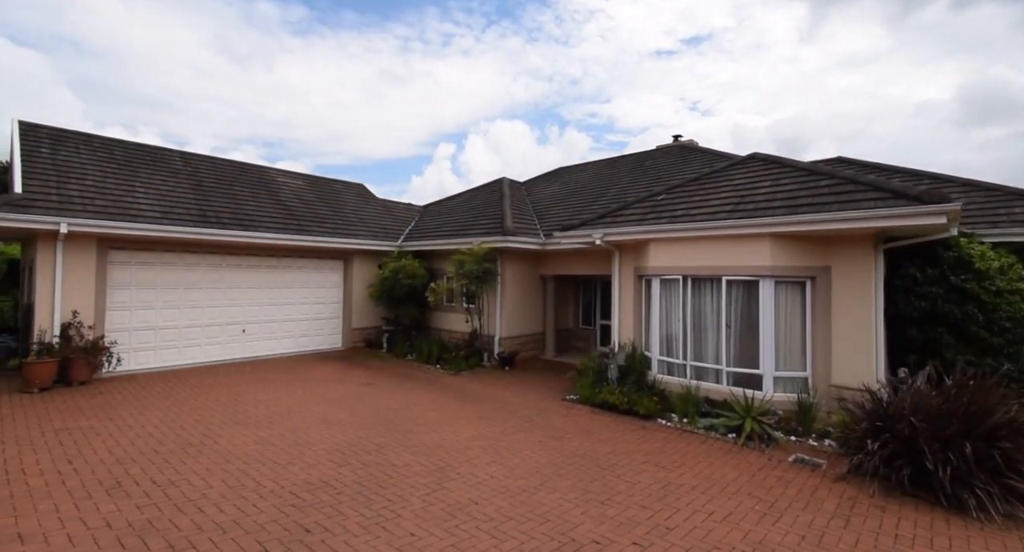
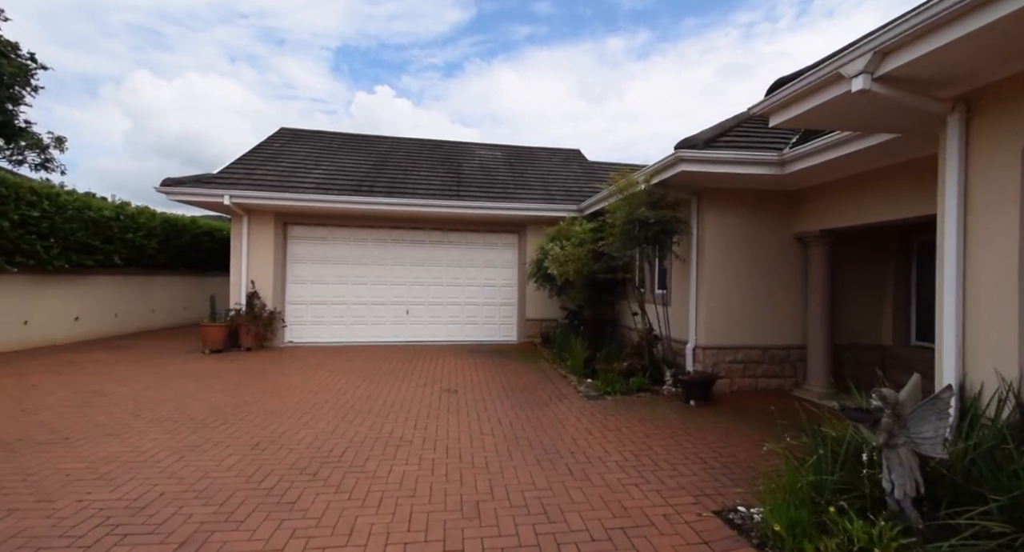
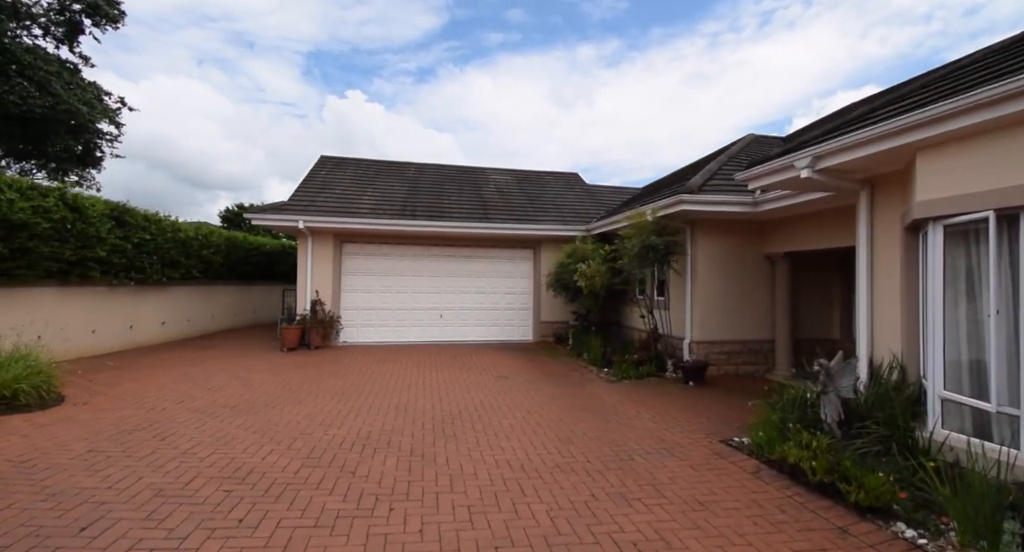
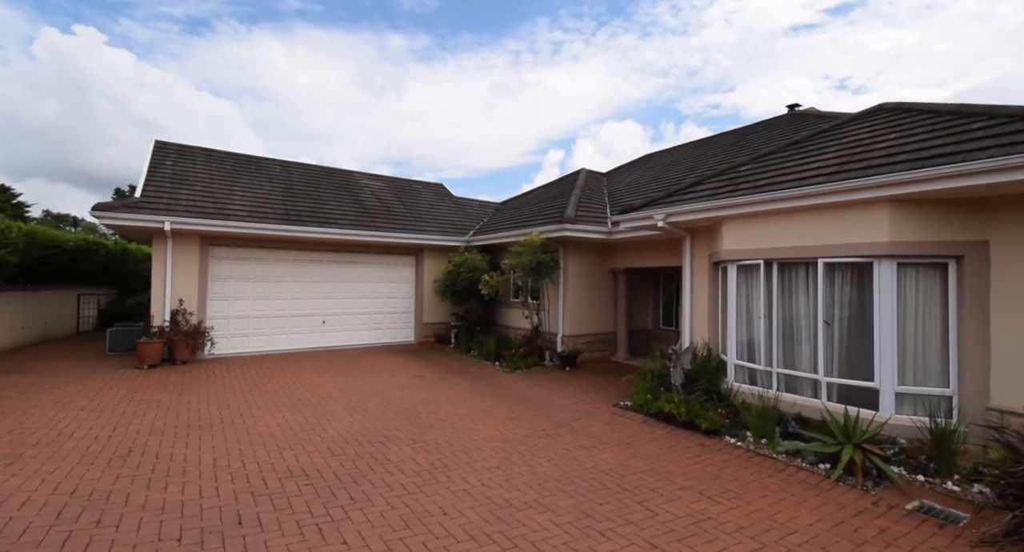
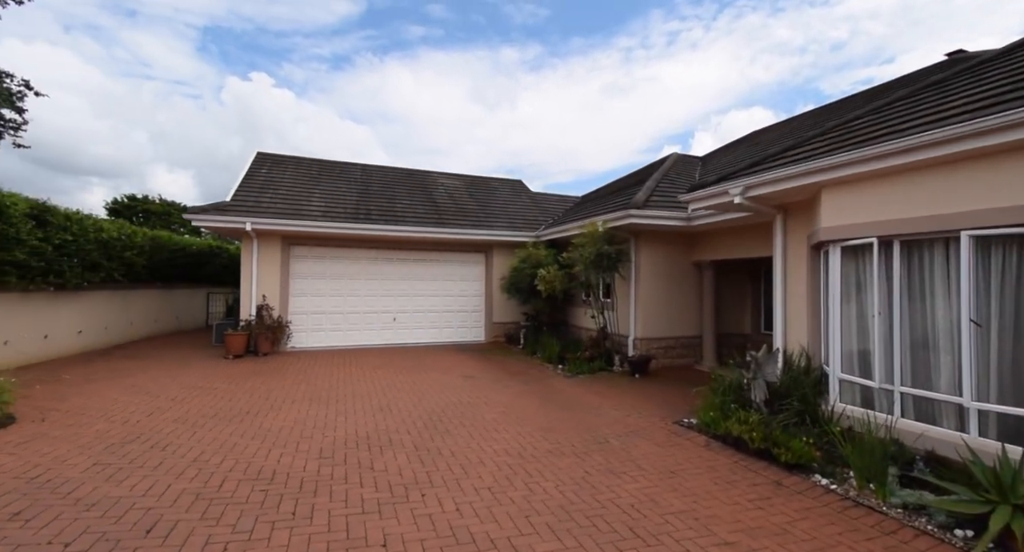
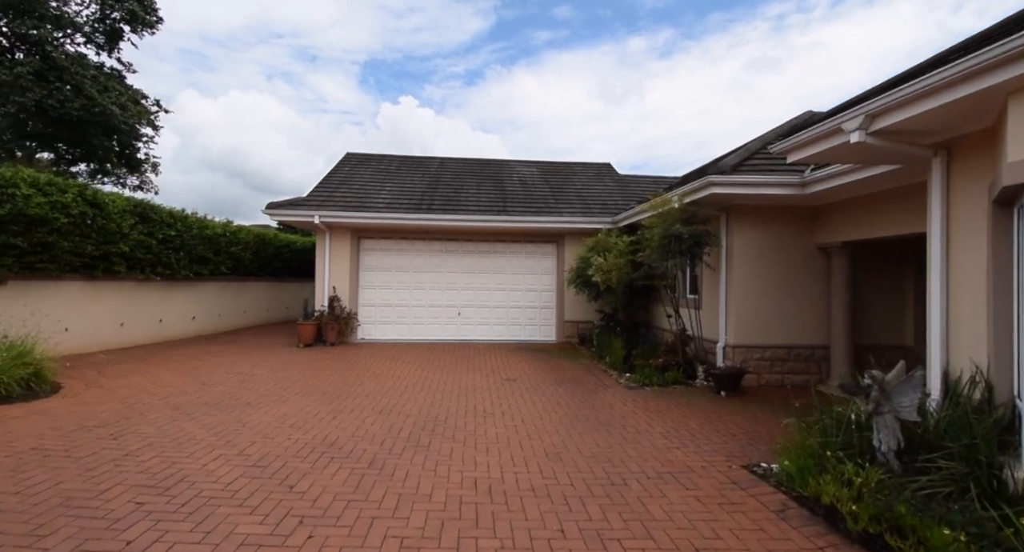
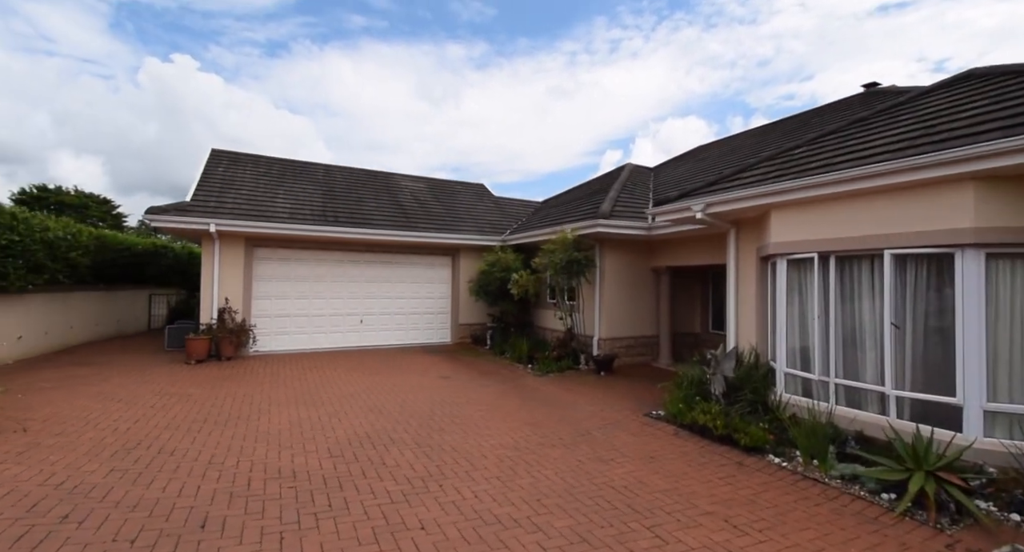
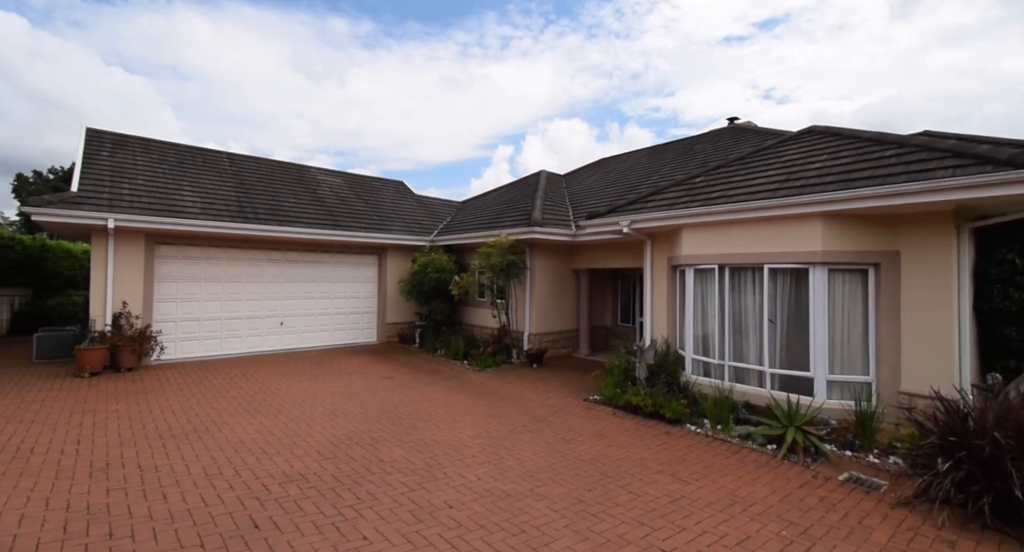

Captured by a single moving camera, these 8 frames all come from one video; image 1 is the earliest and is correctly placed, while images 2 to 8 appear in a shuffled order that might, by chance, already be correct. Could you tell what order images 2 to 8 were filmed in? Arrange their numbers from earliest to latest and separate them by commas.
8, 4, 7, 5, 3, 6, 2
